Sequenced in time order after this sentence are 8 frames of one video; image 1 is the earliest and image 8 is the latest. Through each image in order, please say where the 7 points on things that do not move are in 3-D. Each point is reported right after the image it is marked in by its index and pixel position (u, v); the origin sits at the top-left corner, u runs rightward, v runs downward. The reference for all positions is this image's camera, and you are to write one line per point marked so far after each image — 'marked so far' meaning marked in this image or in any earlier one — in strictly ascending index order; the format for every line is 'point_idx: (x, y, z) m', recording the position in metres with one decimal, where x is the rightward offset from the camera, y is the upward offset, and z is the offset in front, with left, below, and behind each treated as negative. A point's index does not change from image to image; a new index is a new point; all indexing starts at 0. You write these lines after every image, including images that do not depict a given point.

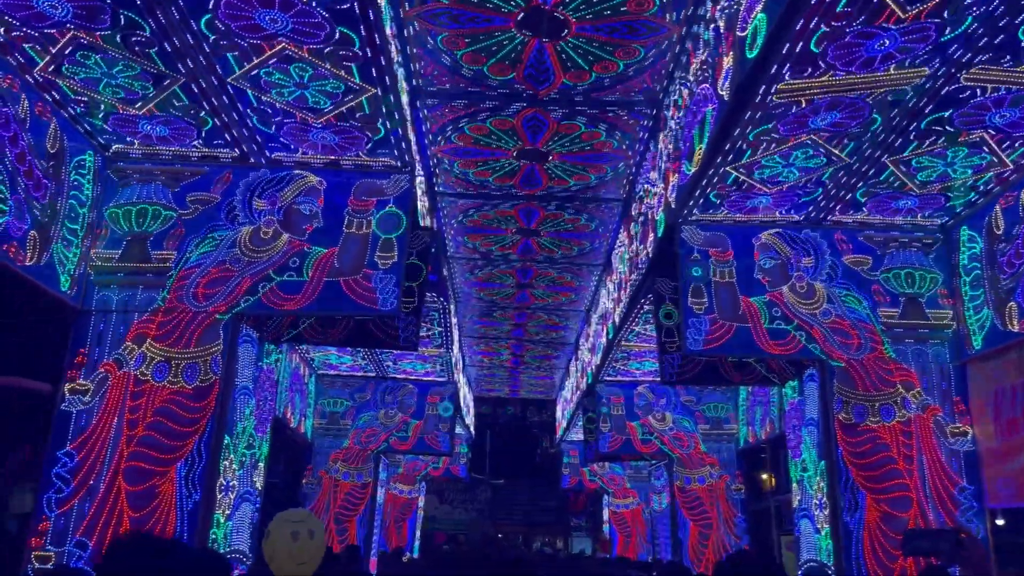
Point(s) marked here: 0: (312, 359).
0: (-3.9, -1.4, +15.9) m
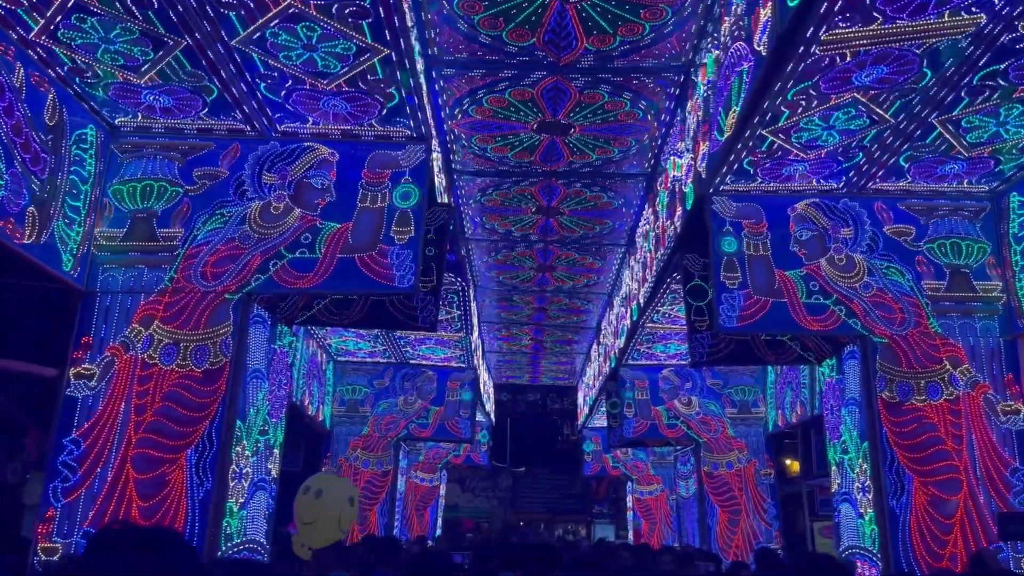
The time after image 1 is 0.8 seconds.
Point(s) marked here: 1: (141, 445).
0: (-3.5, -1.1, +15.6) m
1: (-3.1, -1.3, +6.7) m
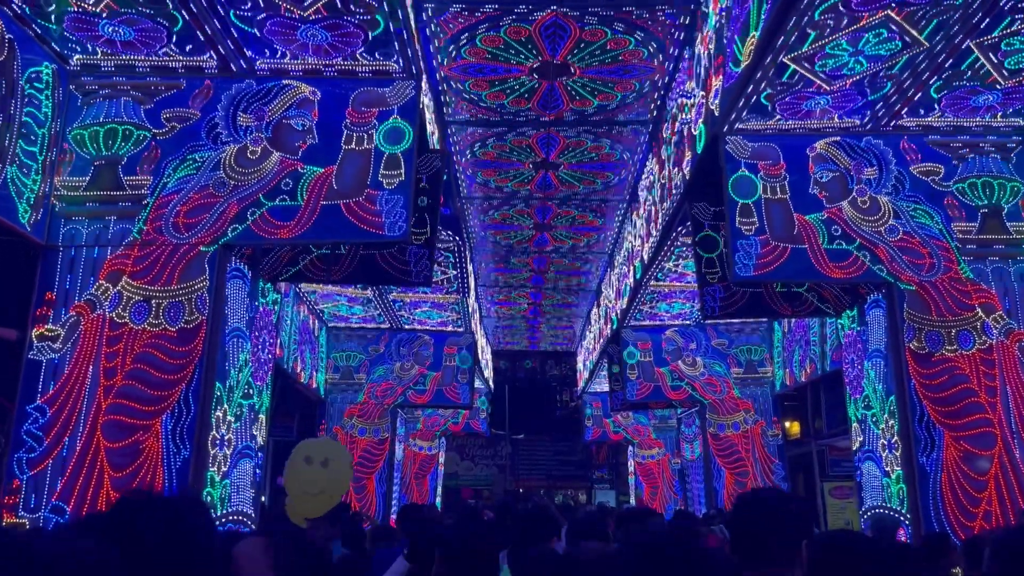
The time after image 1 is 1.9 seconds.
0: (-3.5, -0.4, +15.0) m
1: (-3.1, -0.9, +6.2) m
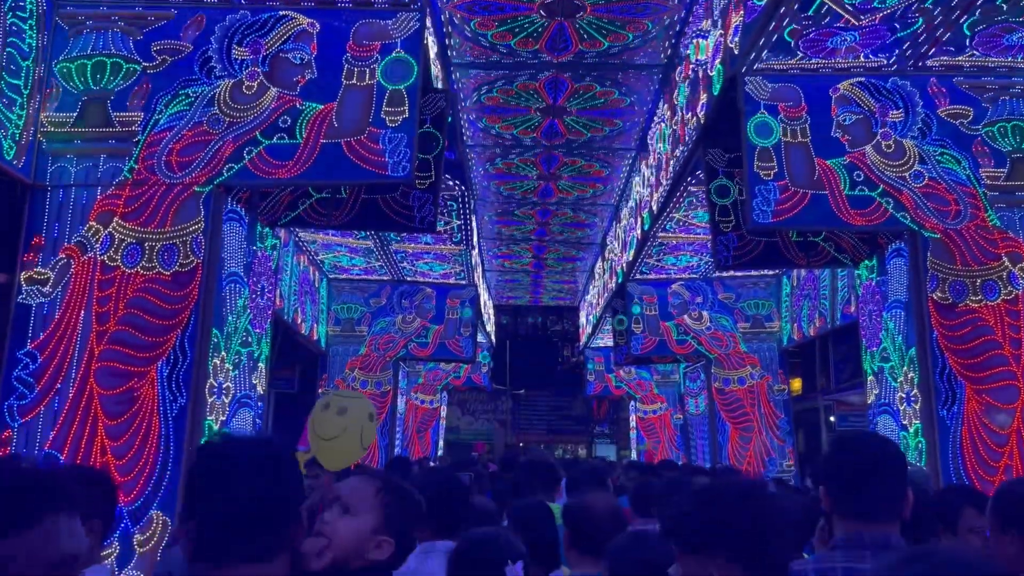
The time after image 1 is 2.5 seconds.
0: (-3.5, +0.5, +14.7) m
1: (-3.0, -0.5, +5.9) m
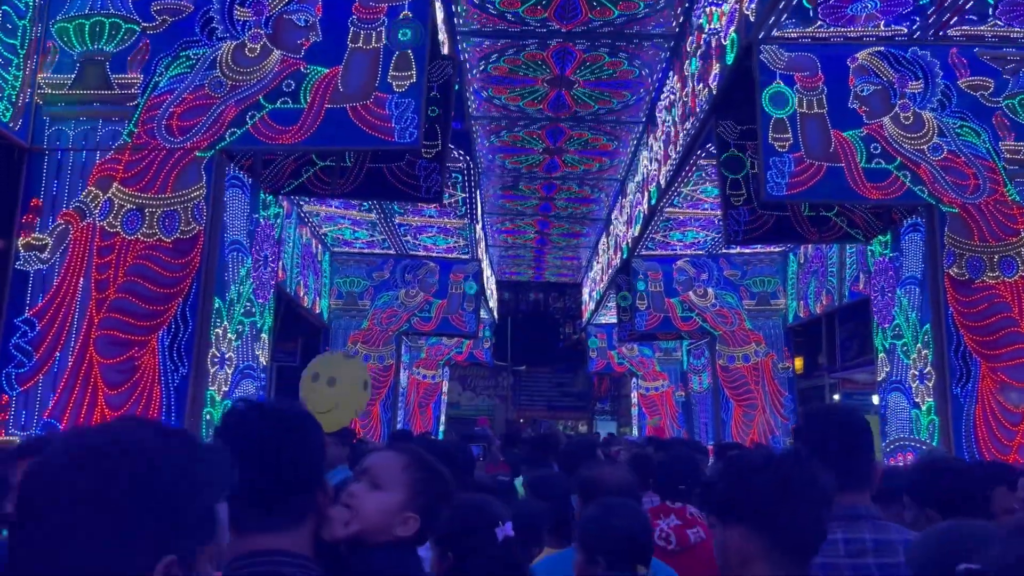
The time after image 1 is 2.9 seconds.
0: (-3.4, +1.0, +14.6) m
1: (-2.9, -0.3, +5.8) m
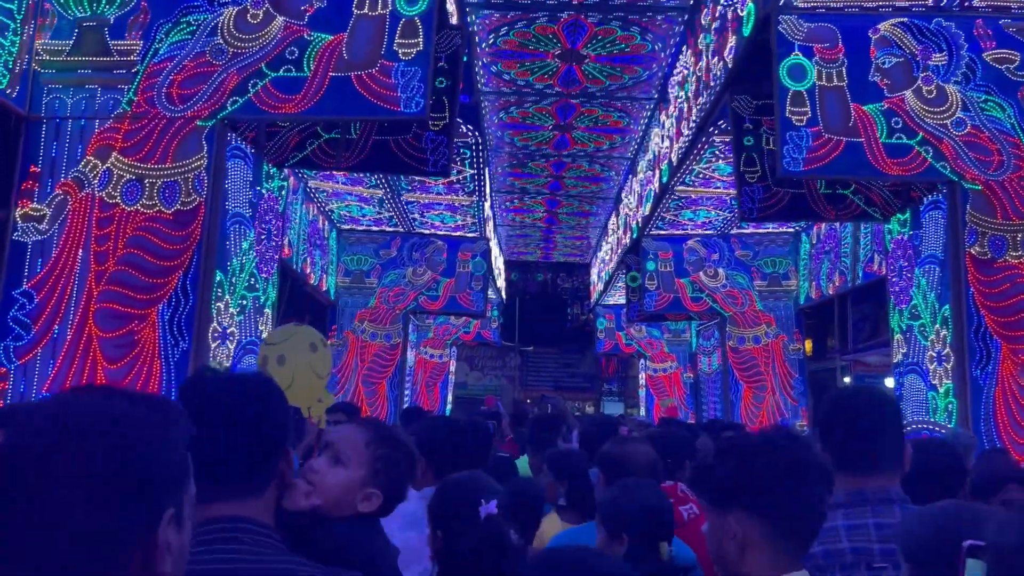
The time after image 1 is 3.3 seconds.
0: (-3.2, +1.4, +14.4) m
1: (-2.9, -0.1, +5.7) m
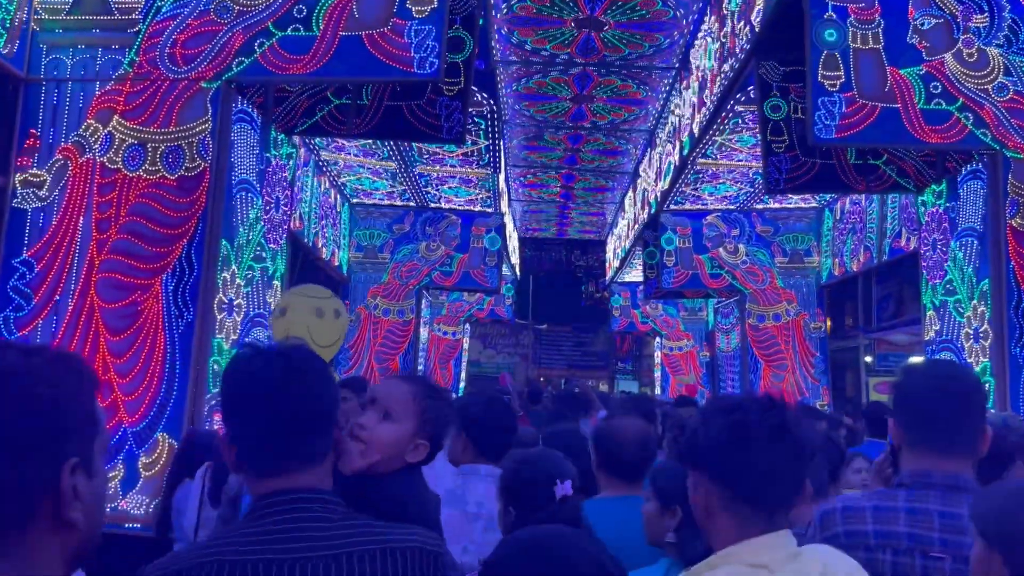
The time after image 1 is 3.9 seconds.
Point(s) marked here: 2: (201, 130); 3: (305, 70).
0: (-3.0, +1.8, +14.2) m
1: (-2.8, +0.1, +5.5) m
2: (-2.2, +1.1, +5.6) m
3: (-1.4, +1.5, +5.6) m
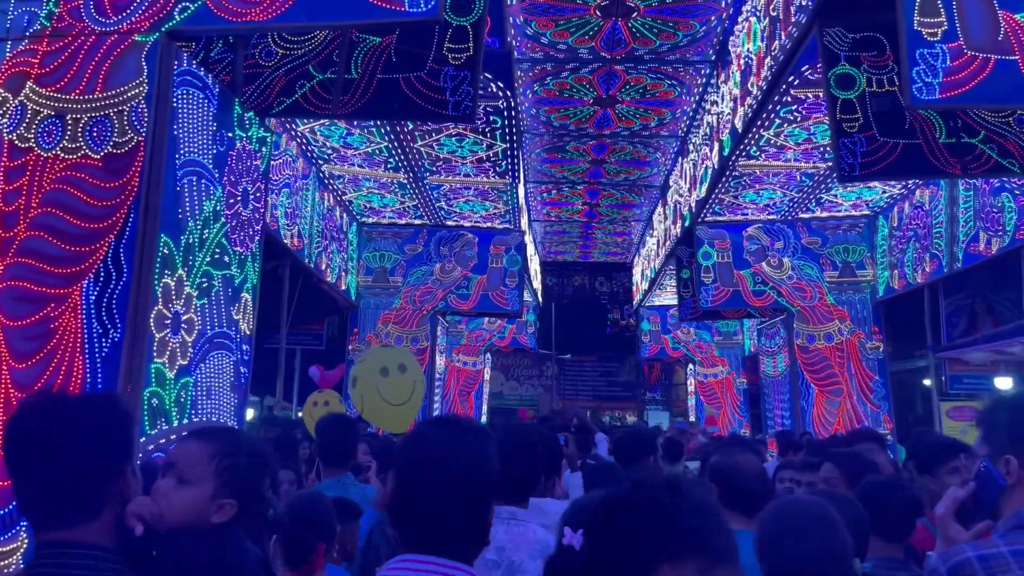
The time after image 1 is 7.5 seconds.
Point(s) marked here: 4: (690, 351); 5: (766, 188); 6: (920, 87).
0: (-2.6, +1.4, +13.0) m
1: (-2.6, +0.1, +4.2) m
2: (-2.0, +1.0, +4.4) m
3: (-1.3, +1.5, +4.4) m
4: (+4.5, -1.5, +20.2) m
5: (+3.9, +1.5, +12.3) m
6: (+2.7, +1.3, +5.2) m
